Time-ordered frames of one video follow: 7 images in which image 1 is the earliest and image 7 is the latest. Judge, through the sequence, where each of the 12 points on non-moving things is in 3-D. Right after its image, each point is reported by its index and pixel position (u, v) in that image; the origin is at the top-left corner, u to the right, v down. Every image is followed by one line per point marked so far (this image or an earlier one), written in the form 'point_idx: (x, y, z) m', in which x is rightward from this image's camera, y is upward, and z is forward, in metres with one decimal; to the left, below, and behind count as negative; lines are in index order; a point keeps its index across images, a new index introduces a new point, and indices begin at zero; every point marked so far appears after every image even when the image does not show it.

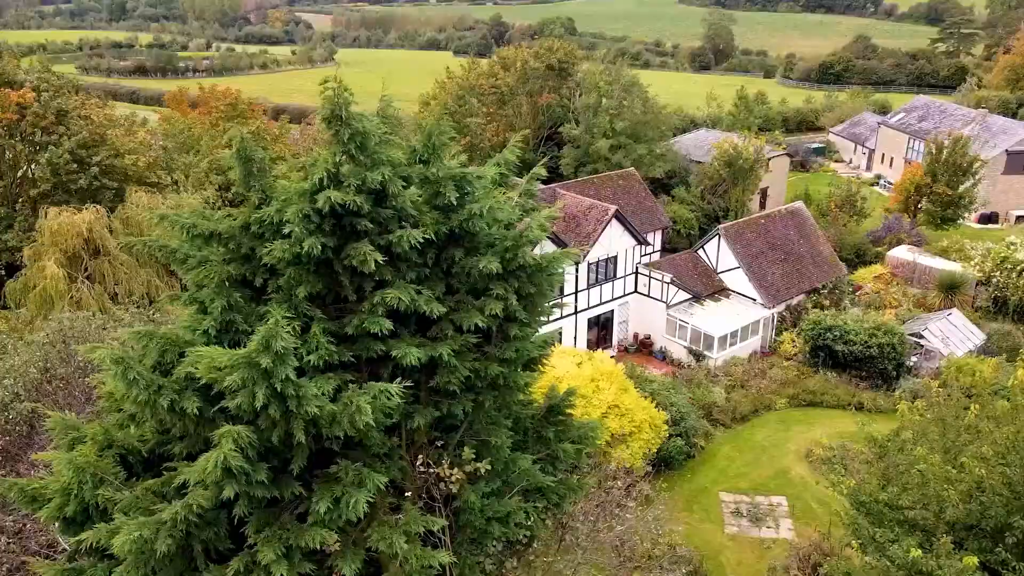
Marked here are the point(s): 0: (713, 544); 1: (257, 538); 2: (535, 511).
0: (+5.6, -7.0, +19.1) m
1: (-2.7, -2.5, +7.1) m
2: (+0.3, -3.1, +9.8) m
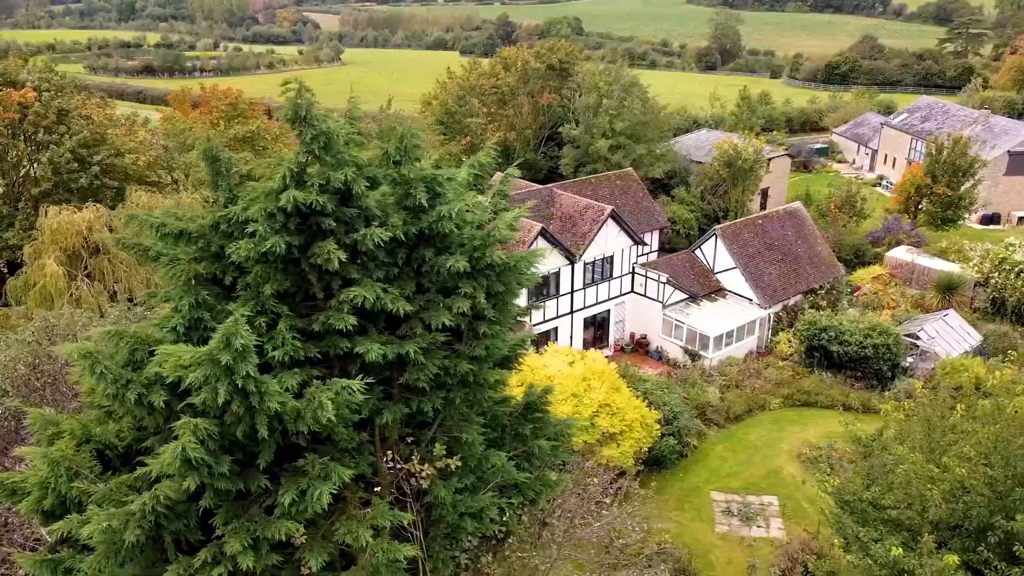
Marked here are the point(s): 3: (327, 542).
0: (+5.3, -7.0, +19.1) m
1: (-3.0, -2.5, +7.3) m
2: (0.0, -3.1, +9.9) m
3: (-2.1, -2.8, +7.6) m
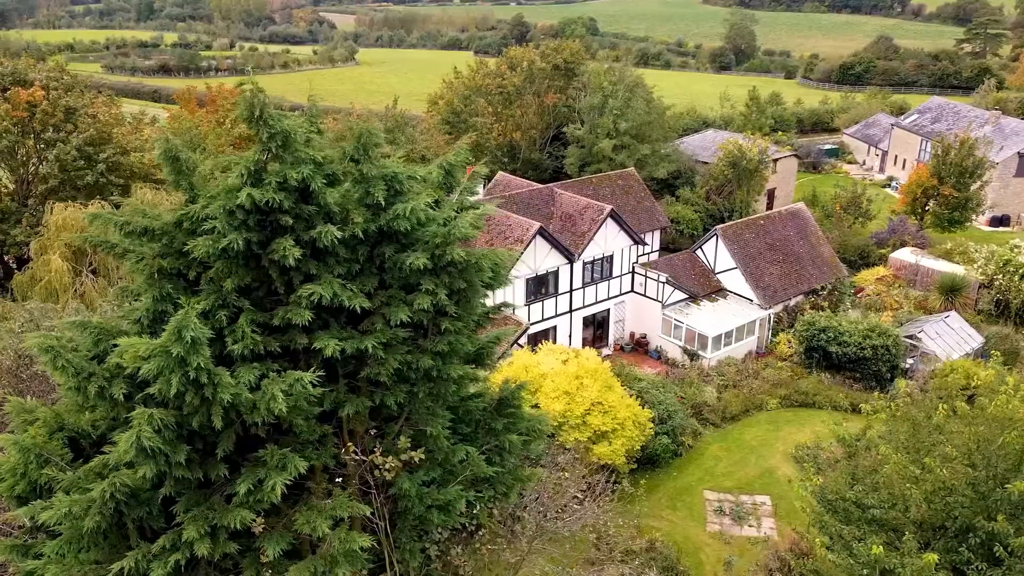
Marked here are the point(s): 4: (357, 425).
0: (+5.0, -6.9, +19.2) m
1: (-3.5, -2.4, +7.5) m
2: (-0.5, -3.0, +10.0) m
3: (-2.5, -2.7, +7.8) m
4: (-2.0, -1.7, +8.7) m
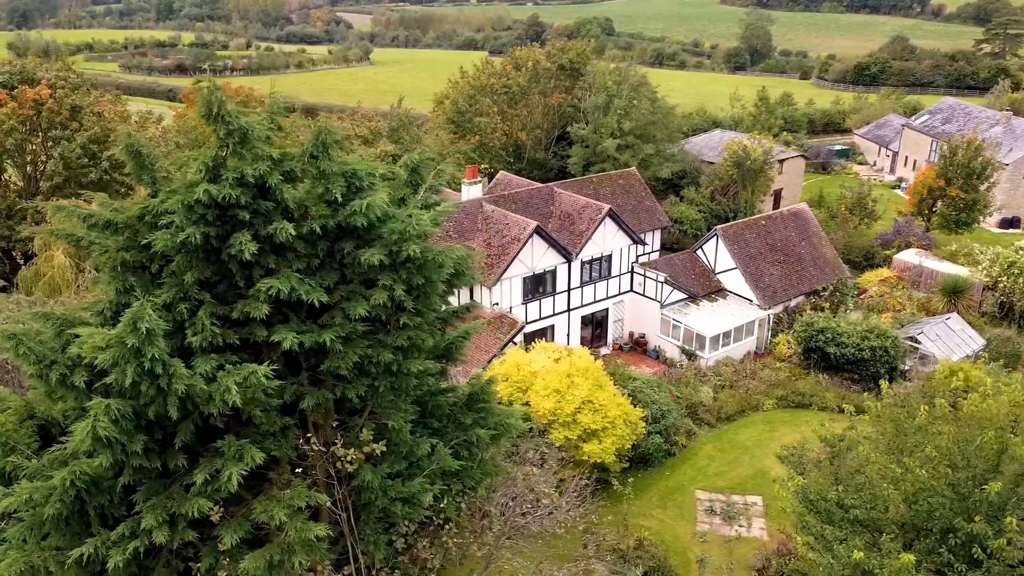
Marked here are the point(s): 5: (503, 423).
0: (+4.6, -6.9, +19.2) m
1: (-4.0, -2.4, +7.6) m
2: (-0.9, -3.0, +10.1) m
3: (-3.0, -2.6, +8.0) m
4: (-2.5, -1.6, +8.8) m
5: (-0.1, -2.1, +11.0) m
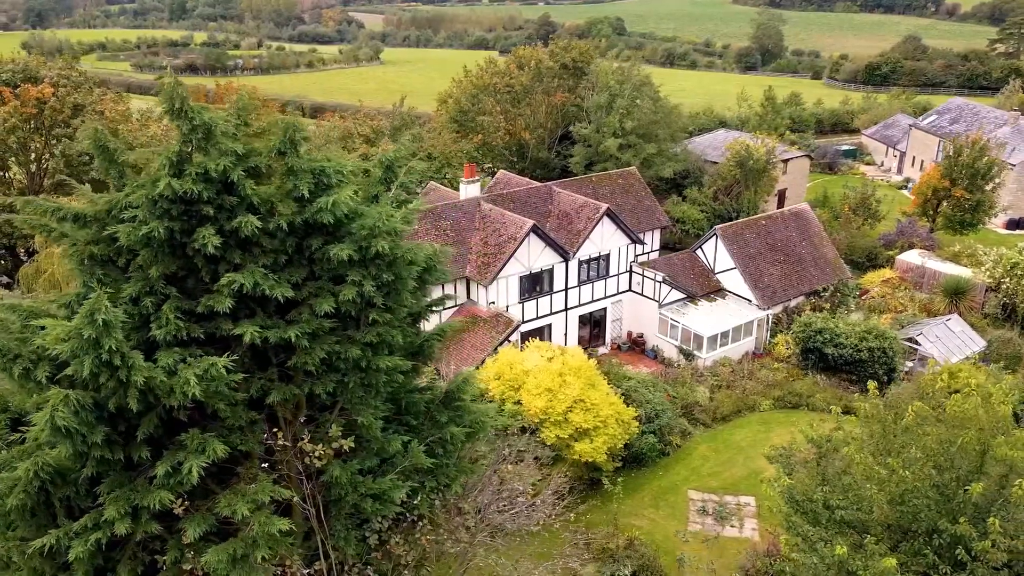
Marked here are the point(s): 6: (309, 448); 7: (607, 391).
0: (+4.3, -6.9, +19.2) m
1: (-4.4, -2.3, +7.7) m
2: (-1.3, -2.9, +10.2) m
3: (-3.4, -2.6, +8.0) m
4: (-2.9, -1.6, +8.9) m
5: (-0.5, -2.1, +11.0) m
6: (-2.4, -1.9, +8.4) m
7: (+2.6, -2.9, +19.7) m
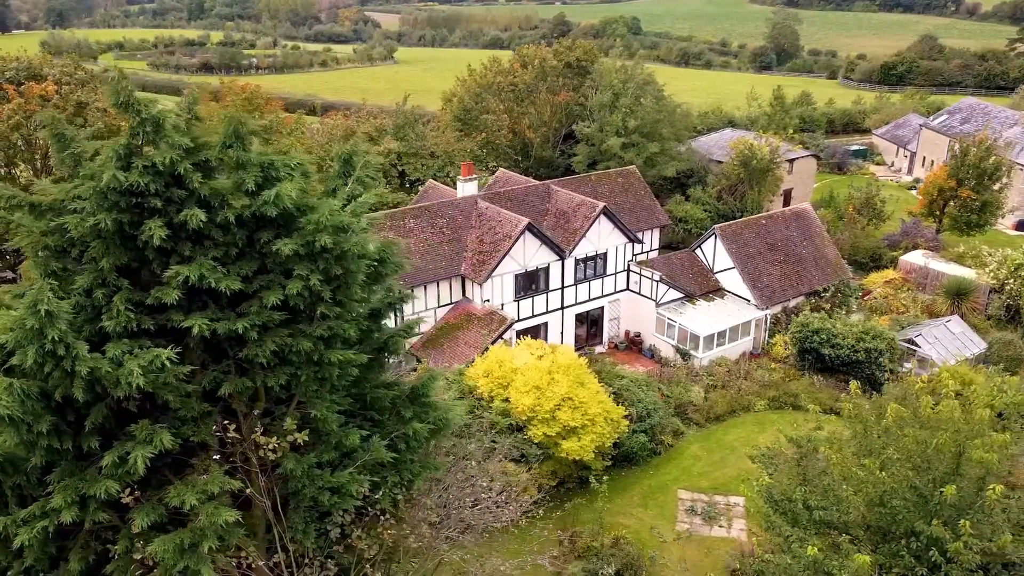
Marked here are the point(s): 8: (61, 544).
0: (+3.9, -6.8, +19.1) m
1: (-5.0, -2.2, +7.8) m
2: (-1.9, -2.9, +10.2) m
3: (-4.0, -2.5, +8.1) m
4: (-3.4, -1.5, +8.9) m
5: (-1.1, -2.0, +11.0) m
6: (-3.0, -1.8, +8.5) m
7: (+2.2, -2.8, +19.6) m
8: (-5.3, -3.0, +8.2) m
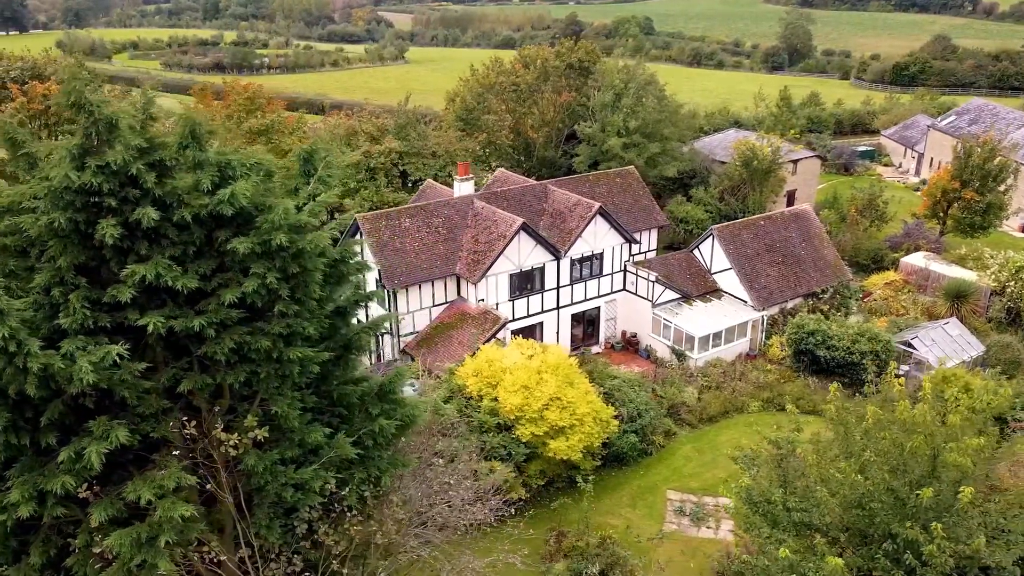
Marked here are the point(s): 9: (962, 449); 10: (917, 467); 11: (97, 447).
0: (+3.5, -6.9, +19.1) m
1: (-5.6, -2.2, +7.9) m
2: (-2.4, -2.8, +10.3) m
3: (-4.6, -2.5, +8.2) m
4: (-4.0, -1.5, +9.0) m
5: (-1.5, -2.0, +11.1) m
6: (-3.5, -1.8, +8.6) m
7: (+1.9, -2.8, +19.7) m
8: (-5.8, -3.0, +8.3) m
9: (+7.1, -2.6, +11.1) m
10: (+6.4, -2.9, +11.3) m
11: (-4.5, -1.8, +7.7) m
